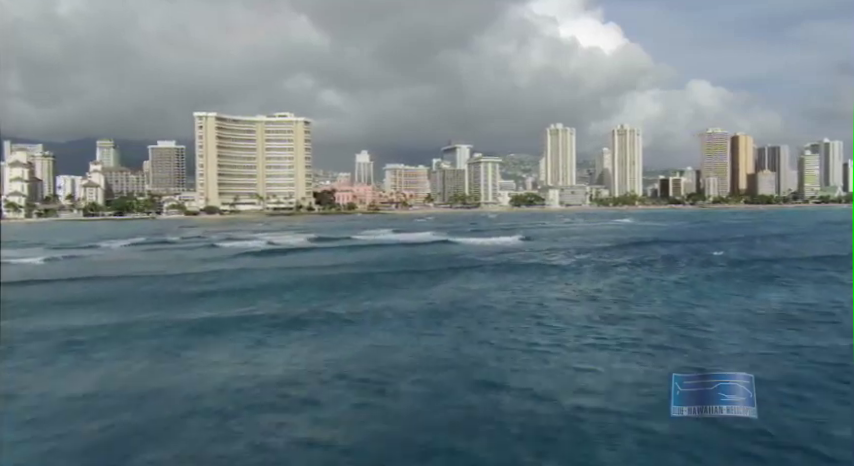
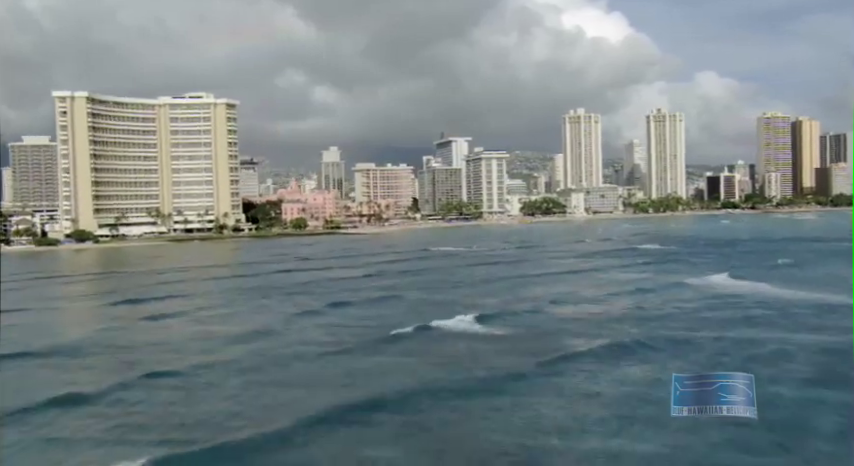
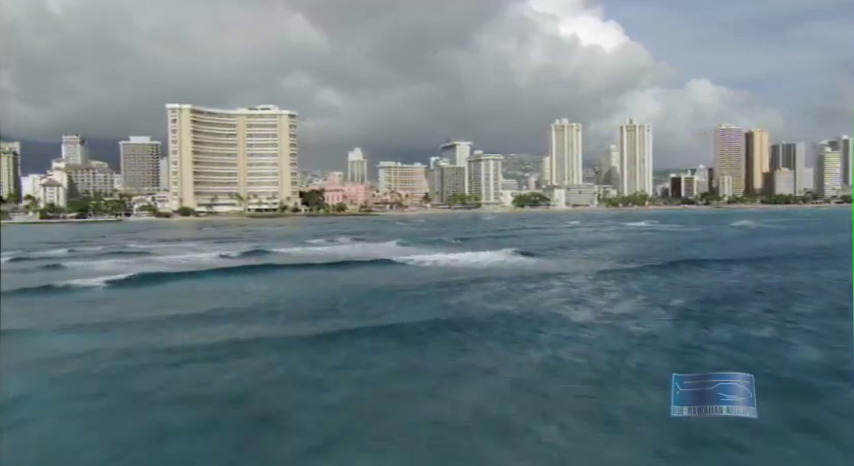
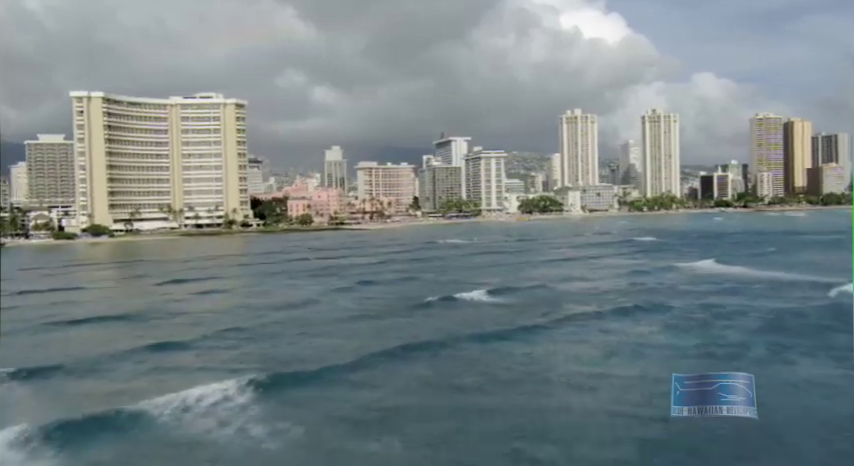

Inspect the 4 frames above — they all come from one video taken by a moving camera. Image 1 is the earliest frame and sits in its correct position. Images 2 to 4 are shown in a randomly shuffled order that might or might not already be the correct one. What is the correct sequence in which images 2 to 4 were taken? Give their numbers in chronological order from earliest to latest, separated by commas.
3, 4, 2
